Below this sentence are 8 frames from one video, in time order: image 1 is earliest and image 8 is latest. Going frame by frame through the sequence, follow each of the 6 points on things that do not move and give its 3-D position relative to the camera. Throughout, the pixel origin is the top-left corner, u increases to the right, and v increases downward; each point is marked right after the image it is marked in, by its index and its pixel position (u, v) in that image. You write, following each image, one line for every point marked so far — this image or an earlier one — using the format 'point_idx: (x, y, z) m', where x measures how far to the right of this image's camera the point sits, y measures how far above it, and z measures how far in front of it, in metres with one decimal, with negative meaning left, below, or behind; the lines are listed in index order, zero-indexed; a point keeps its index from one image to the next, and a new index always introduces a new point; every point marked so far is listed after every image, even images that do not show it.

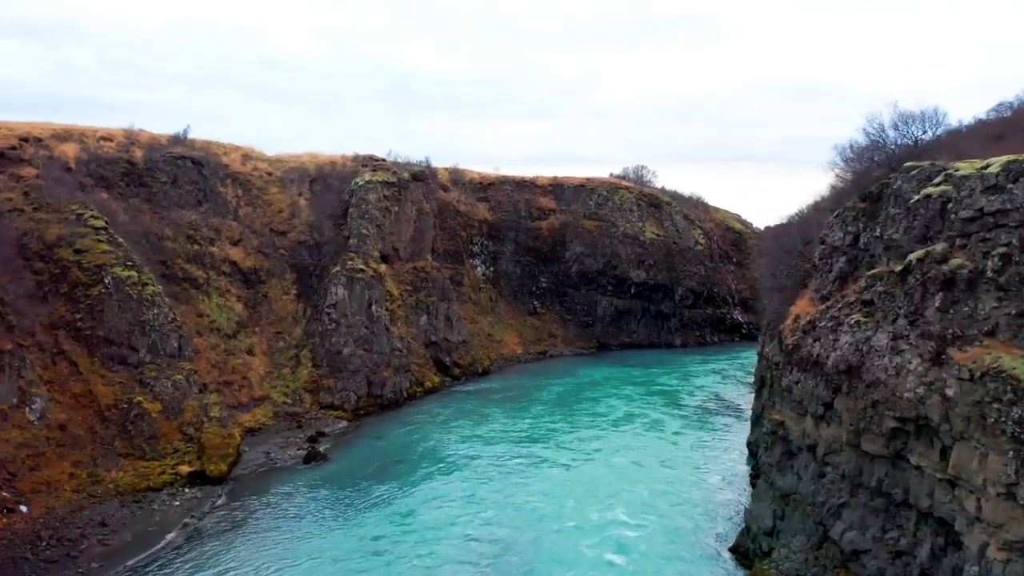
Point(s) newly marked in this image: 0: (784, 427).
0: (+6.0, -3.1, +19.2) m
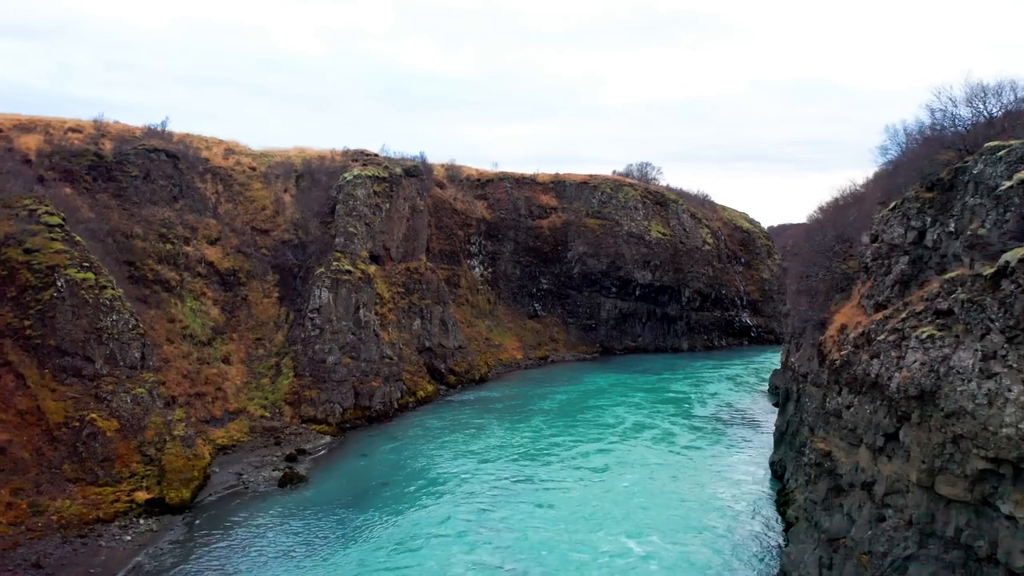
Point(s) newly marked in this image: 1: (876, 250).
0: (+6.0, -3.2, +16.2) m
1: (+6.9, +0.7, +16.6) m
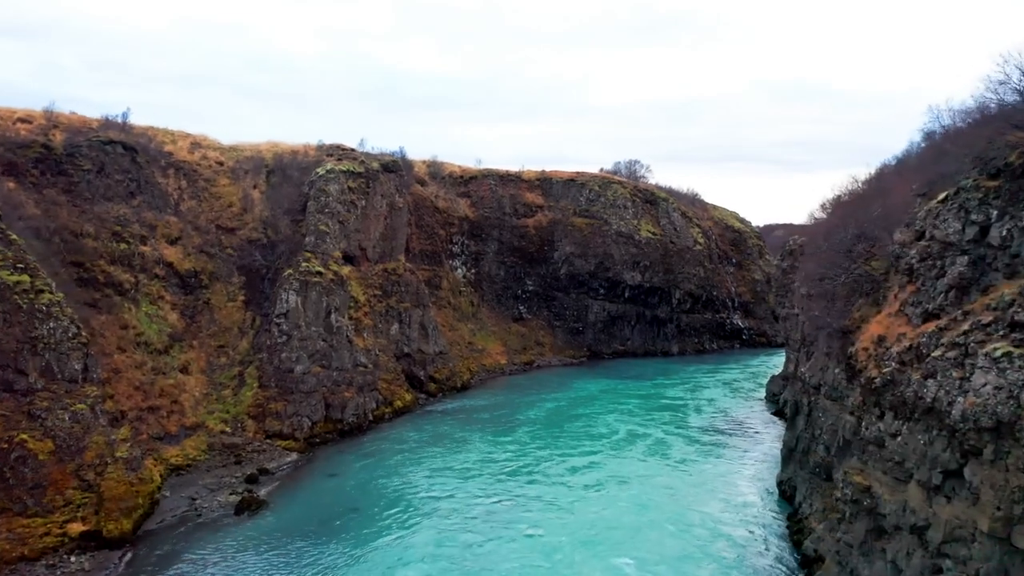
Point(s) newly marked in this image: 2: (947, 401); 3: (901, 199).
0: (+5.7, -3.3, +13.8) m
1: (+6.7, +0.6, +14.2) m
2: (+5.9, -1.5, +11.9) m
3: (+9.0, +2.0, +20.0) m
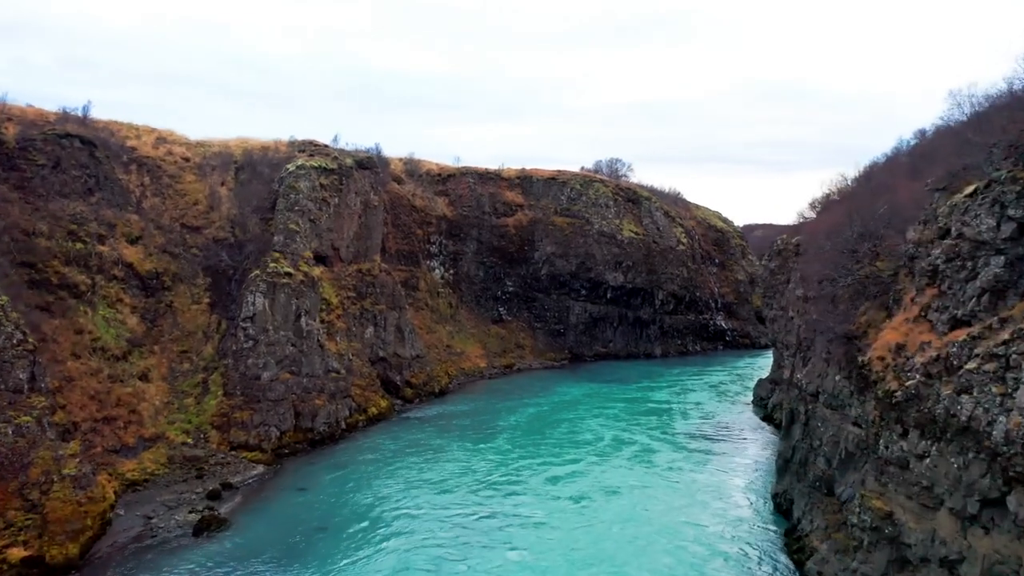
0: (+5.4, -3.3, +12.4) m
1: (+6.4, +0.6, +12.8) m
2: (+5.7, -1.6, +10.5) m
3: (+8.6, +2.0, +18.7) m
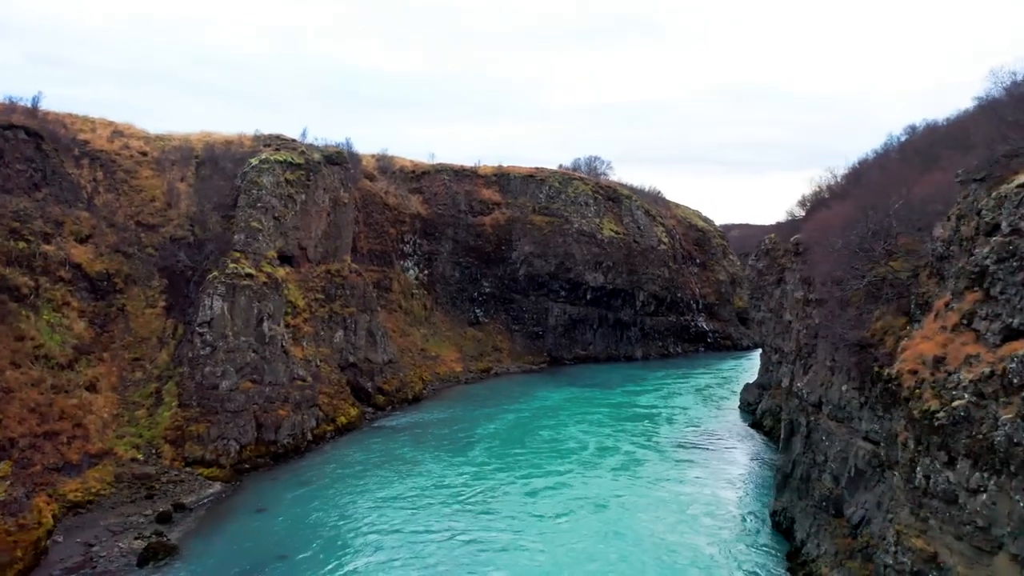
0: (+5.2, -3.4, +10.6) m
1: (+6.2, +0.5, +11.1) m
2: (+5.6, -1.6, +8.8) m
3: (+8.2, +1.9, +17.0) m
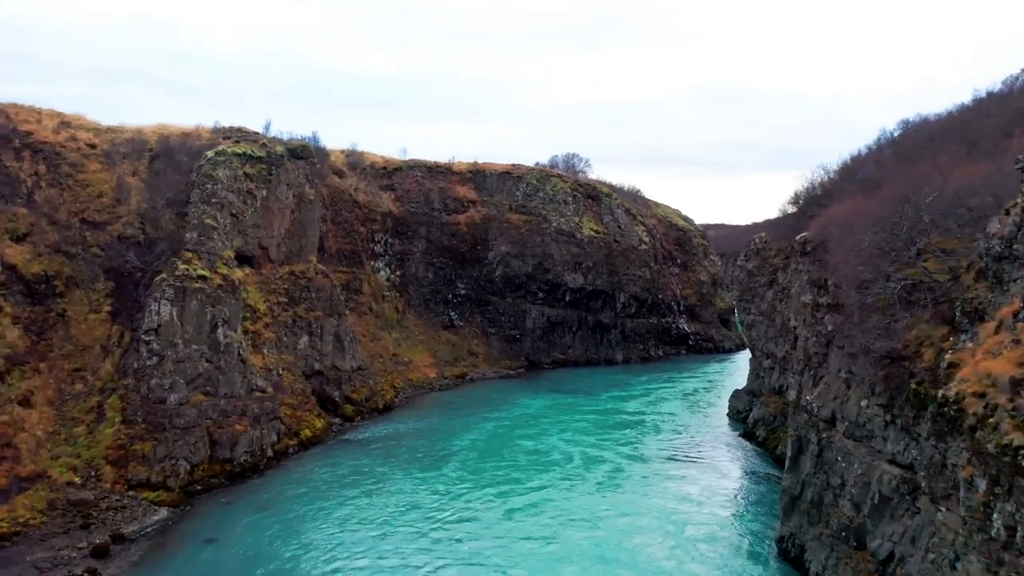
0: (+5.1, -3.5, +8.5) m
1: (+6.0, +0.5, +9.0) m
2: (+5.5, -1.7, +6.6) m
3: (+7.9, +1.8, +15.0) m
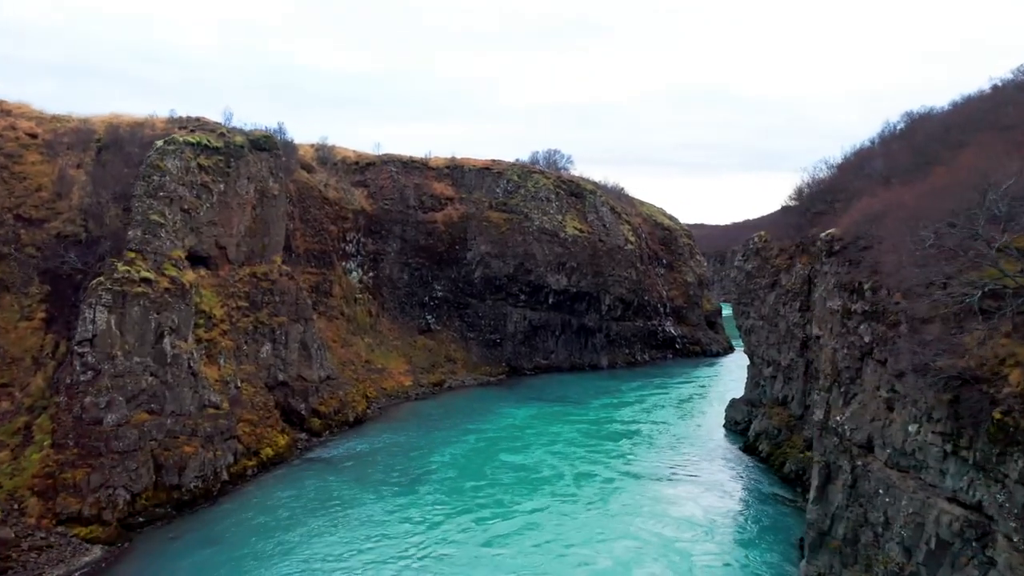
0: (+5.1, -3.6, +5.8) m
1: (+6.0, +0.4, +6.4) m
2: (+5.6, -1.8, +4.0) m
3: (+7.7, +1.7, +12.4) m
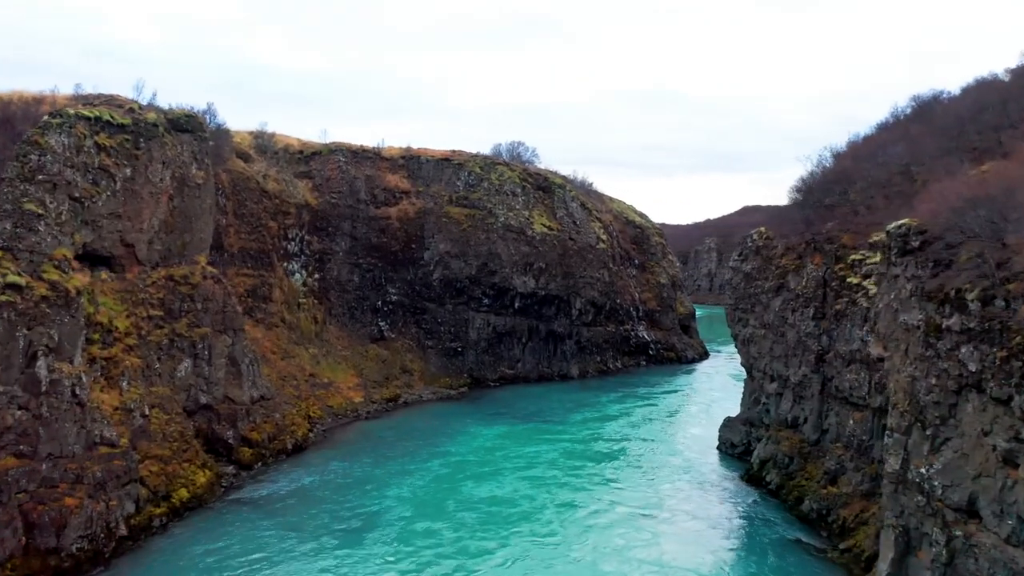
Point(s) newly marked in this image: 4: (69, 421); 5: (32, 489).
0: (+5.4, -3.7, +1.4) m
1: (+6.3, +0.2, +2.0) m
2: (+5.9, -1.9, -0.4) m
3: (+7.6, +1.6, +8.2) m
4: (-10.0, -3.0, +19.8) m
5: (-10.1, -4.2, +18.3) m
